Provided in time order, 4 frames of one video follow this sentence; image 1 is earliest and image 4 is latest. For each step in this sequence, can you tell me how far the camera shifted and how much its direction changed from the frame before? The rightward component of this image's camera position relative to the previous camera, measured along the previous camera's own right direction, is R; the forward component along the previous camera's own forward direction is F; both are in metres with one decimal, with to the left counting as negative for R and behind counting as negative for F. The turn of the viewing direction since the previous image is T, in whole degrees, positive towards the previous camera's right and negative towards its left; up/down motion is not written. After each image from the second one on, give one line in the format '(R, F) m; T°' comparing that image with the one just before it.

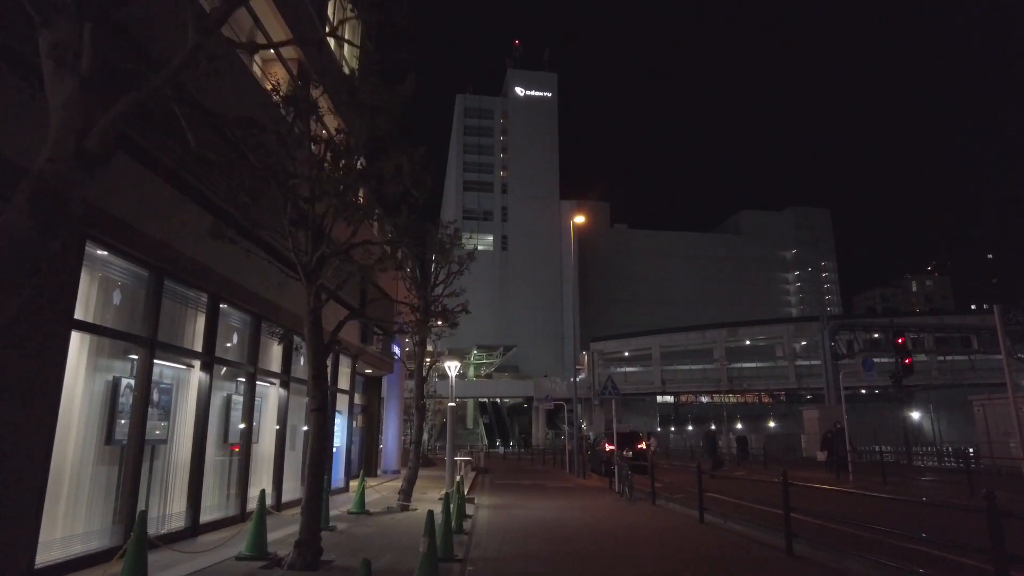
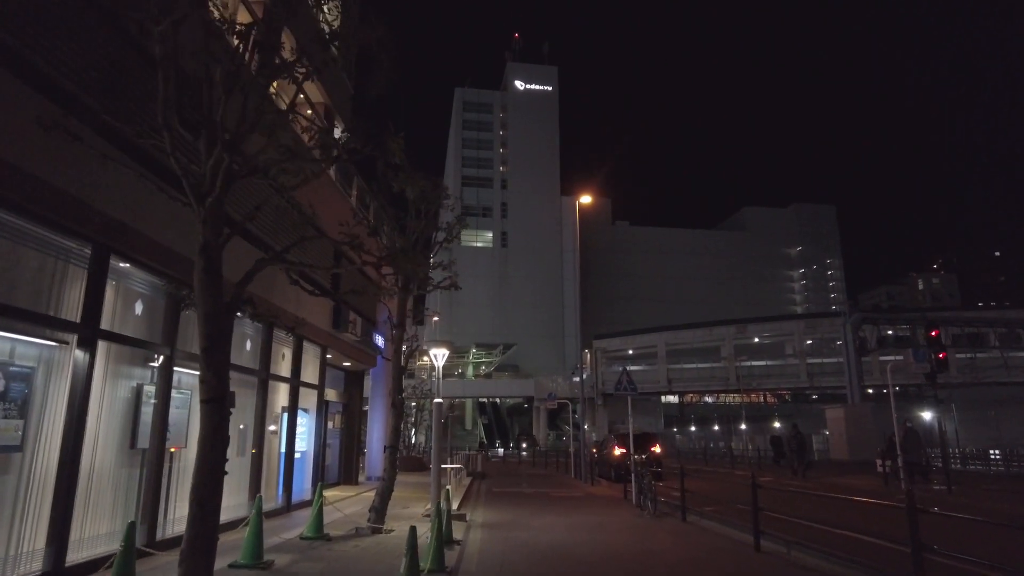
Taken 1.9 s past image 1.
(0.0, +2.7) m; 0°
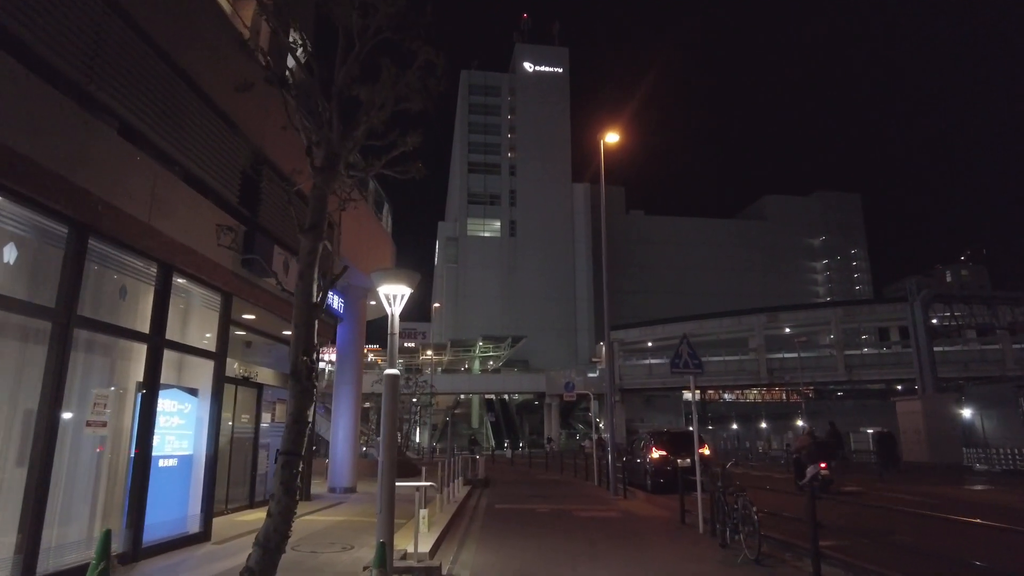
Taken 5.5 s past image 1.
(0.0, +5.4) m; -1°
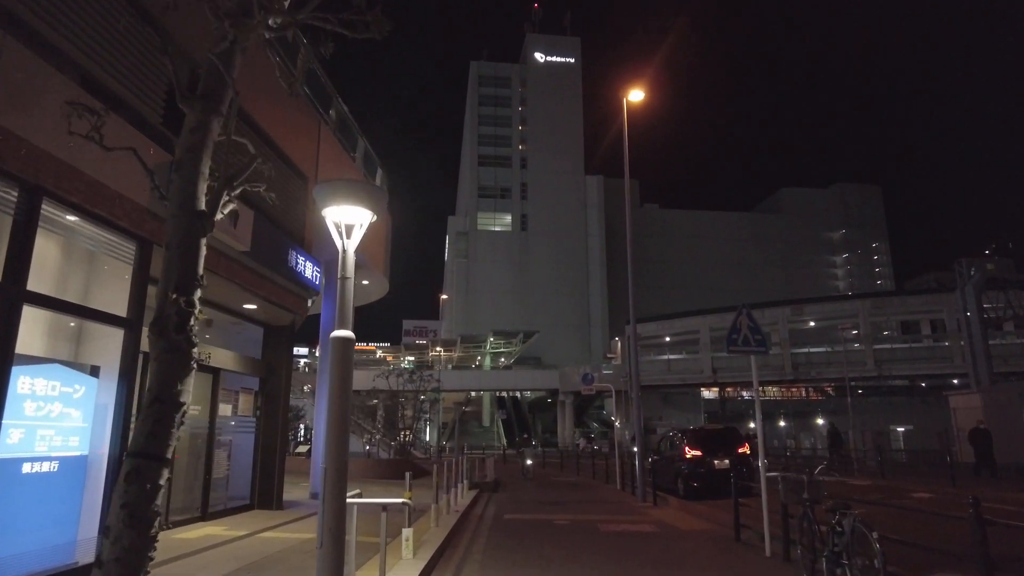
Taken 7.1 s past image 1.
(0.0, +2.5) m; -1°
